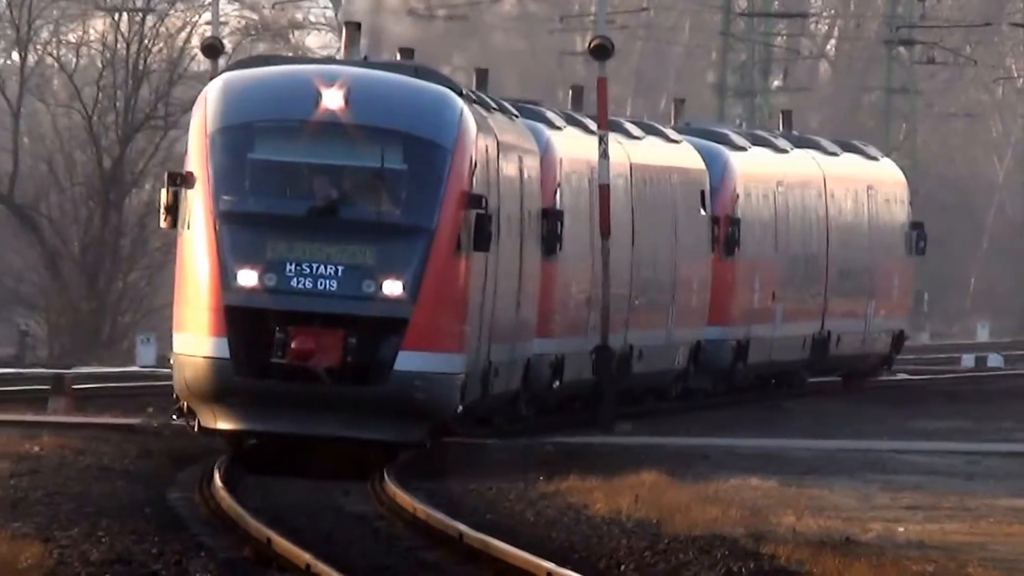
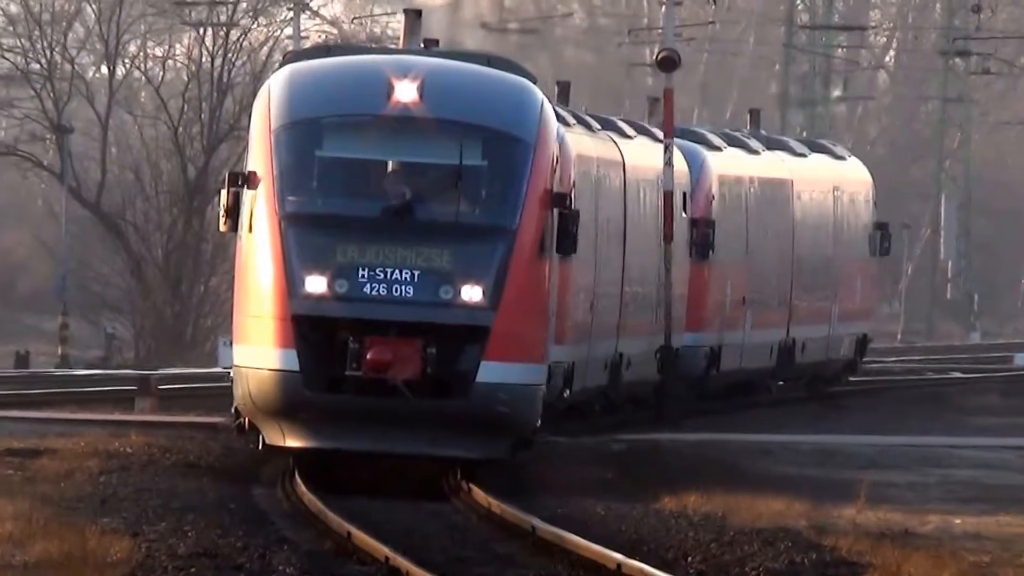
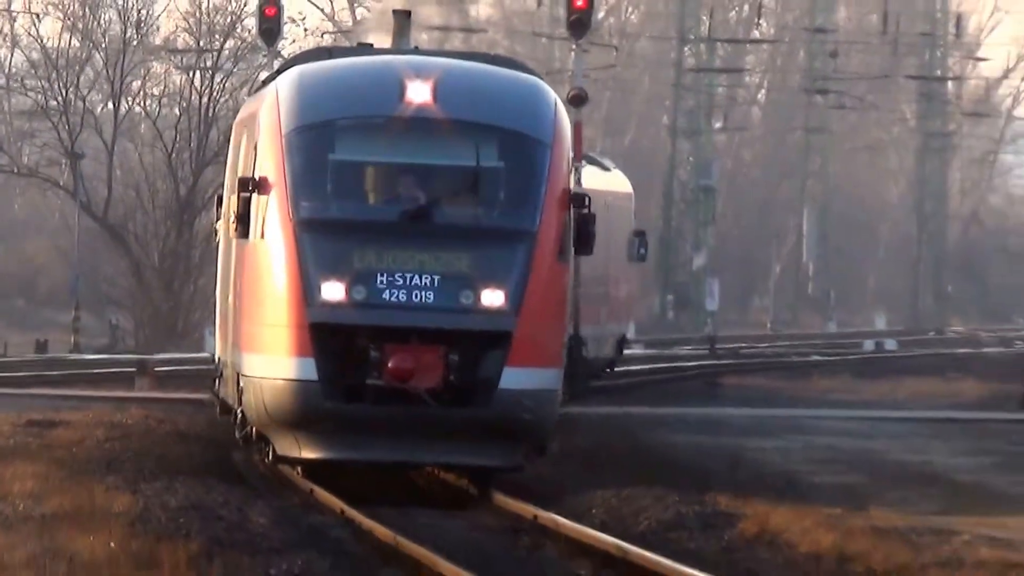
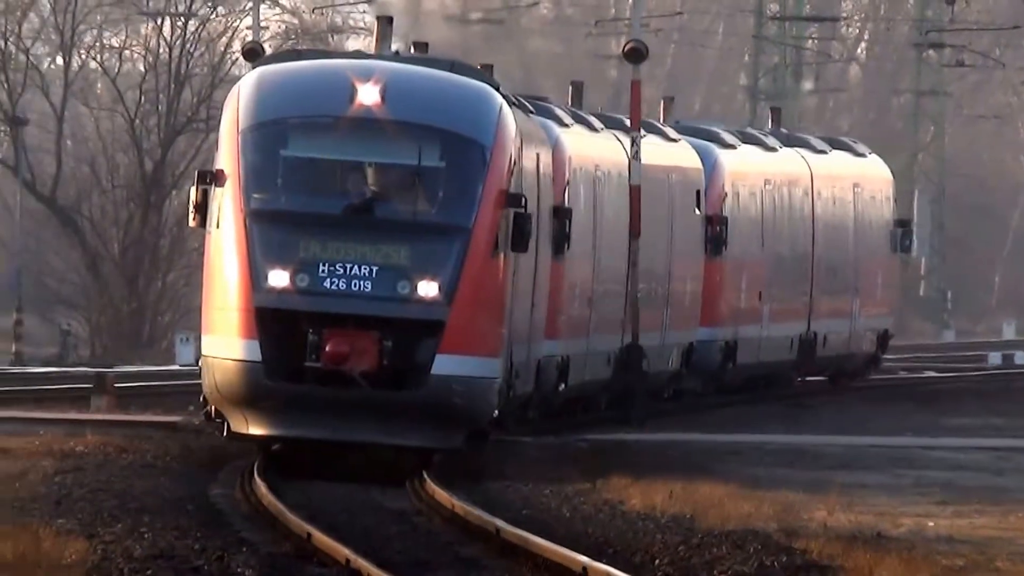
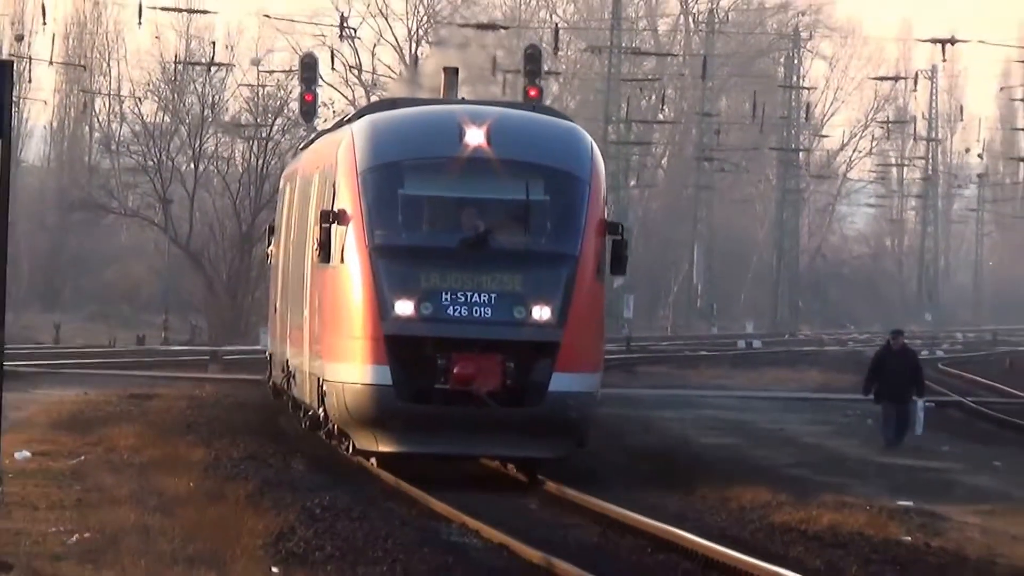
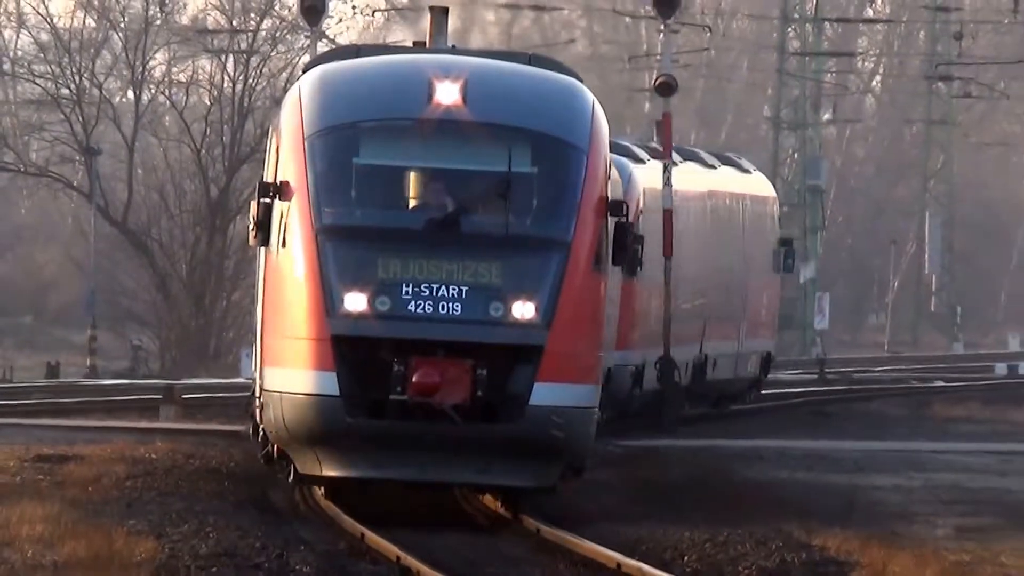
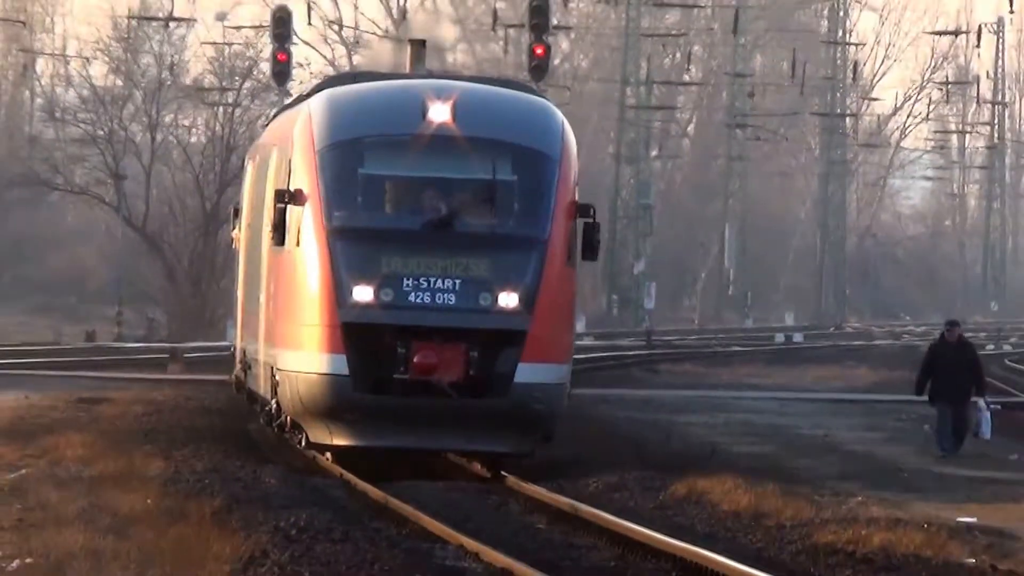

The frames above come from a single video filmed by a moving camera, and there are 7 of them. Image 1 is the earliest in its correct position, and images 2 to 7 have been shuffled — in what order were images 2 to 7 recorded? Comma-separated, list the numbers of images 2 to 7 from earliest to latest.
4, 2, 6, 3, 7, 5
